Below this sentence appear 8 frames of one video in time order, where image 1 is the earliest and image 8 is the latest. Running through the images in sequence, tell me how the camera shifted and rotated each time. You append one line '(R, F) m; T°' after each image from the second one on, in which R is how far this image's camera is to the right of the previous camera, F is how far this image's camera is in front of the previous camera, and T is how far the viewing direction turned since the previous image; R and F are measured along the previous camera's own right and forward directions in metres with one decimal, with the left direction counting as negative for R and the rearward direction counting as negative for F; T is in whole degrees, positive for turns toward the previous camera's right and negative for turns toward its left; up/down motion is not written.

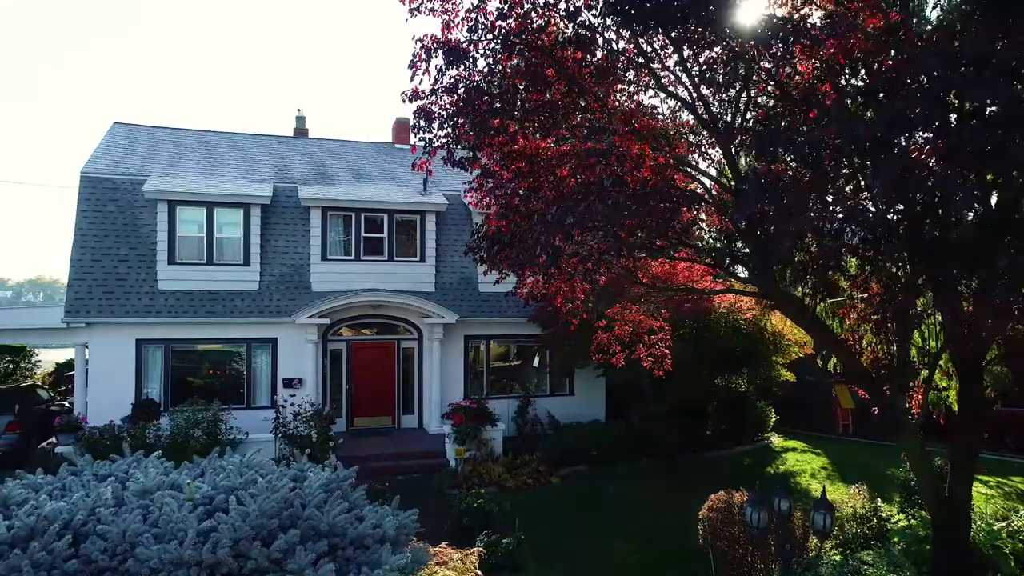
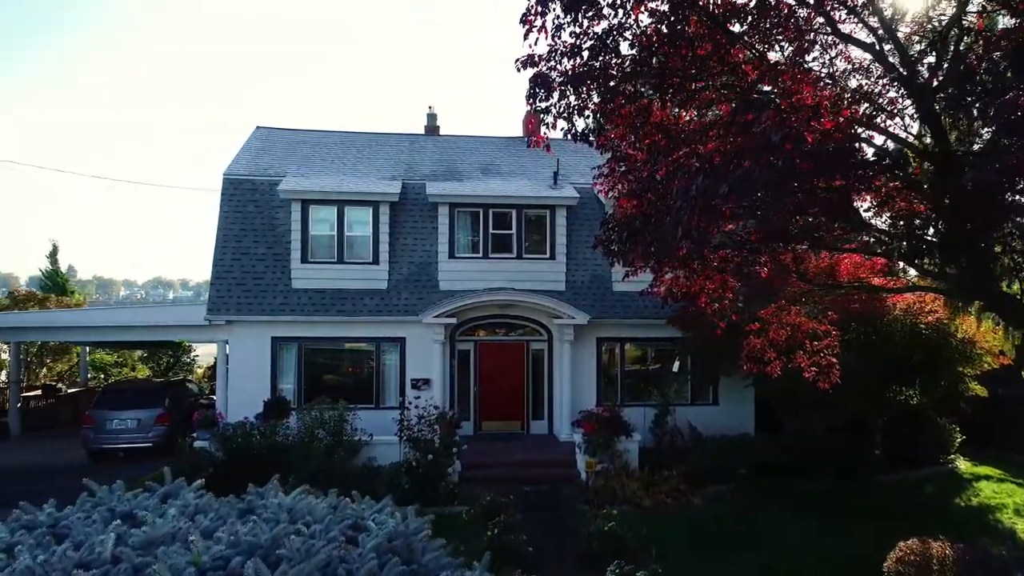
(0.0, +1.0) m; -11°
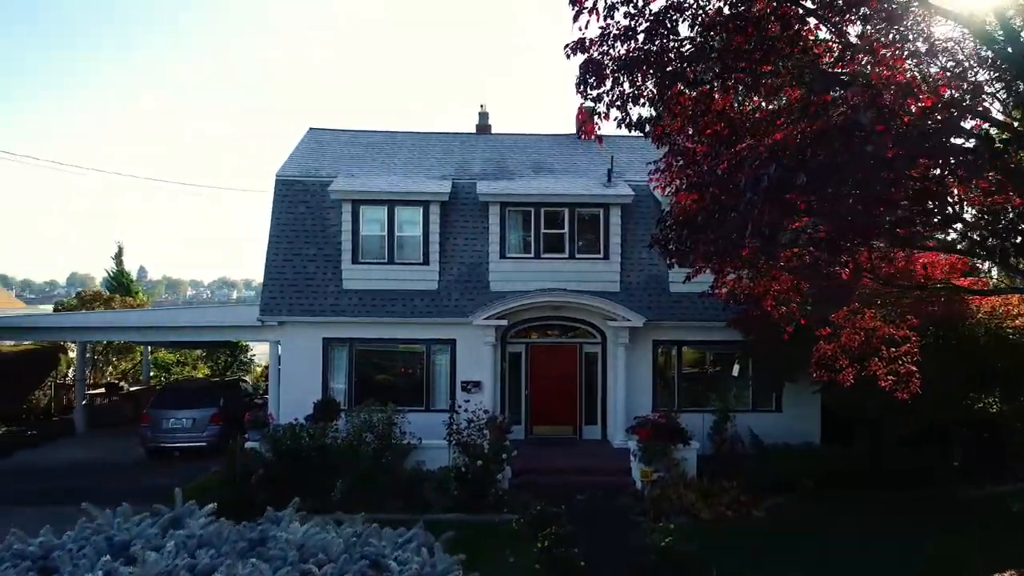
(0.0, +0.4) m; -4°
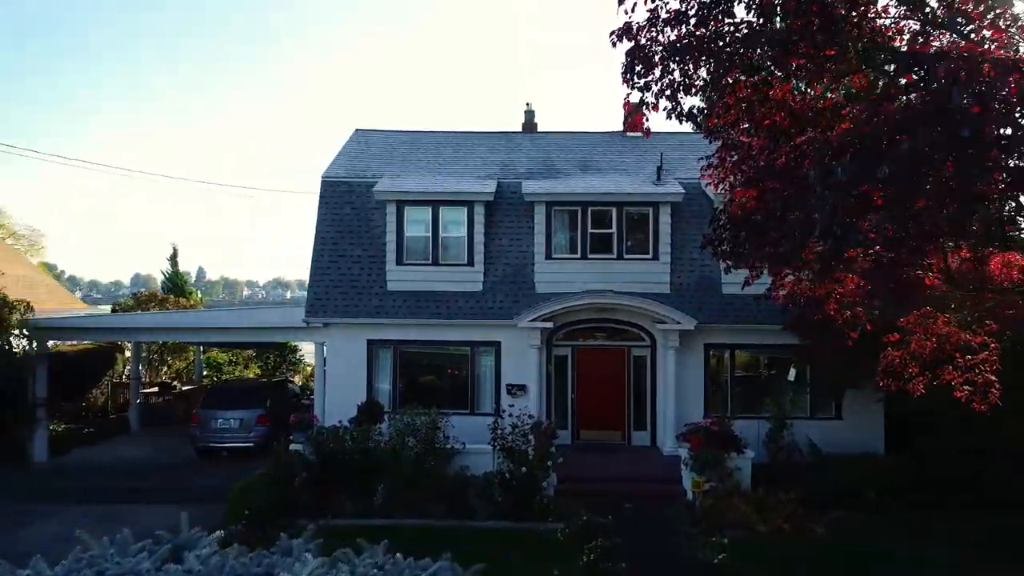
(0.0, +0.3) m; -4°
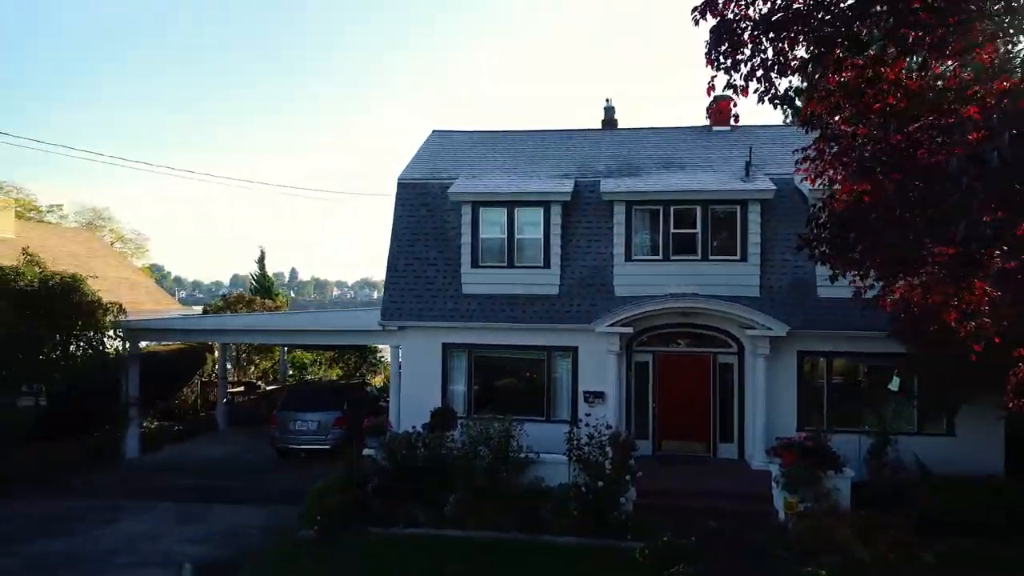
(+0.1, +0.5) m; -7°
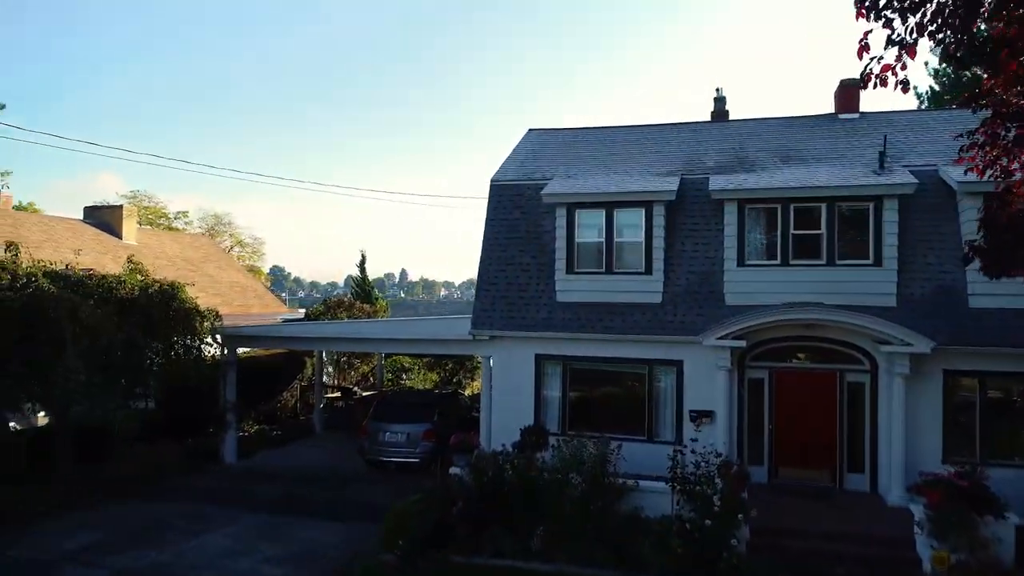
(+0.1, +1.0) m; -8°
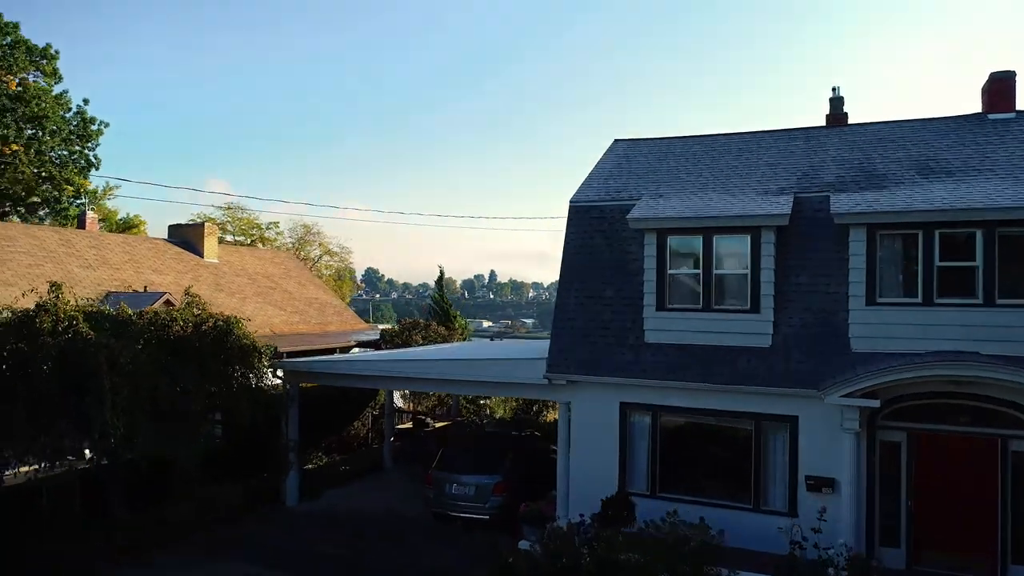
(+0.1, +1.7) m; -7°
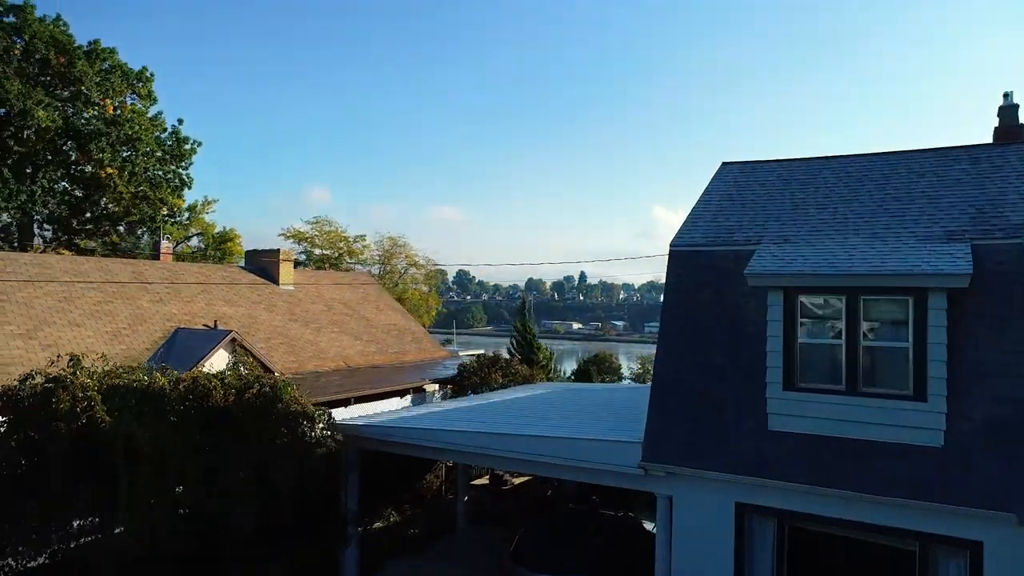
(0.0, +2.2) m; -7°
